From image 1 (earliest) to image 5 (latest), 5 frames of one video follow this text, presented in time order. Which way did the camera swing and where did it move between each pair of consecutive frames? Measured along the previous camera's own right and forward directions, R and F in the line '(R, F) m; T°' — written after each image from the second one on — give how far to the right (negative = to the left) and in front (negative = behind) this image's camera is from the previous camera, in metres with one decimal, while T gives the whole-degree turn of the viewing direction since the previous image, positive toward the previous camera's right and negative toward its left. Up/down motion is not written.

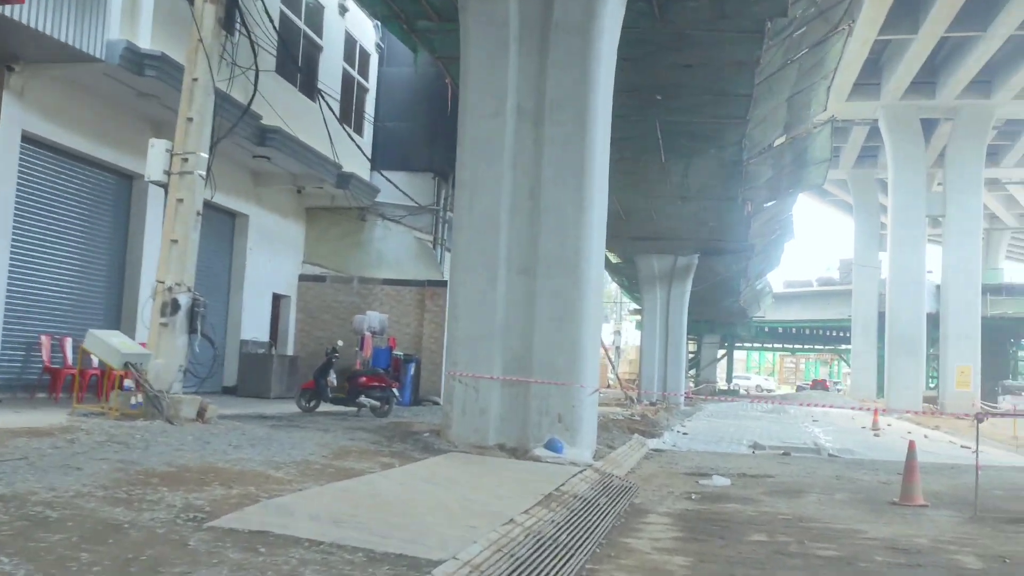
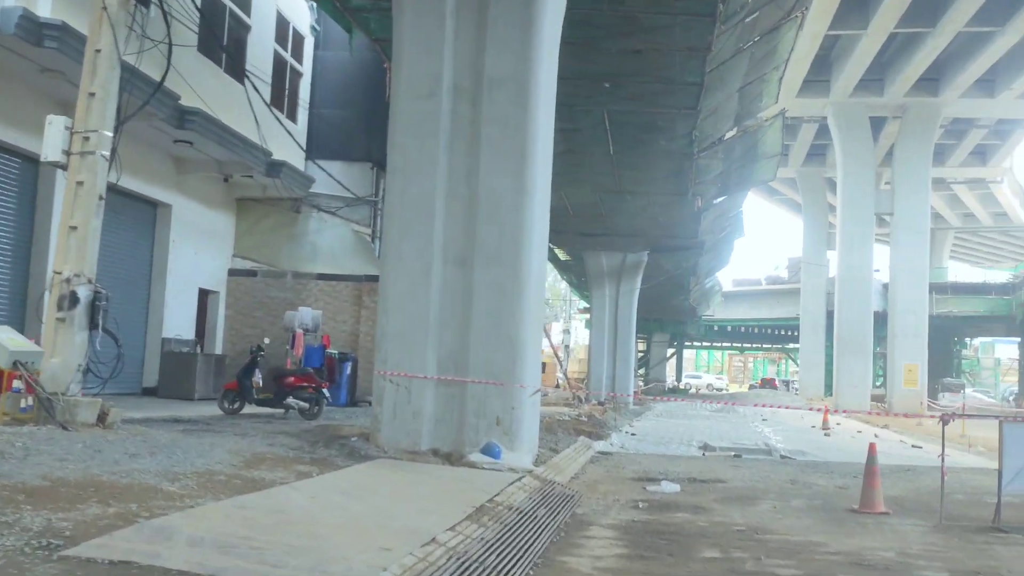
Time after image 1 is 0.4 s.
(+0.2, +0.8) m; +3°
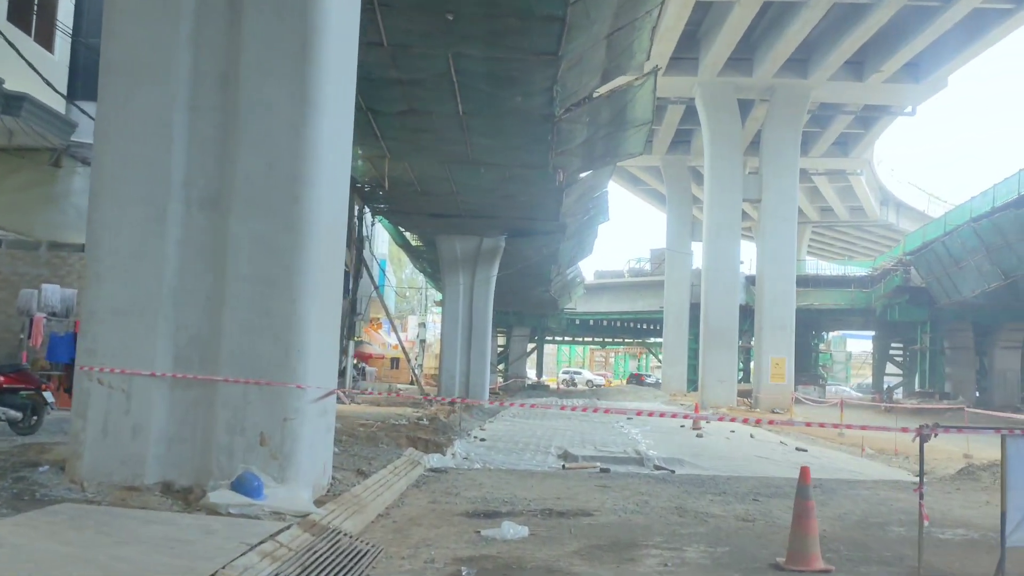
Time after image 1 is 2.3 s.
(+0.6, +3.1) m; +8°
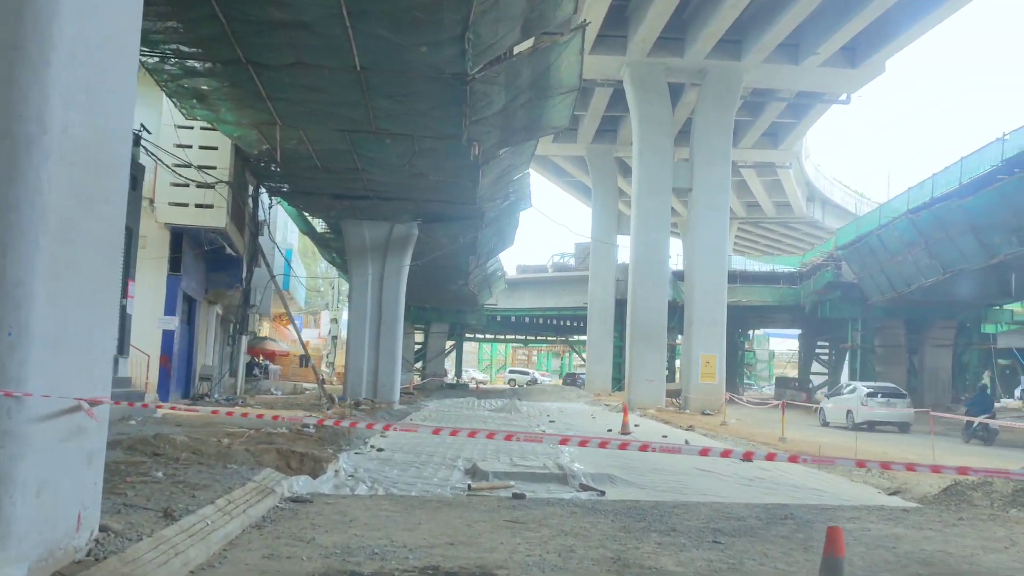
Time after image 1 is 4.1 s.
(+0.3, +2.5) m; +4°
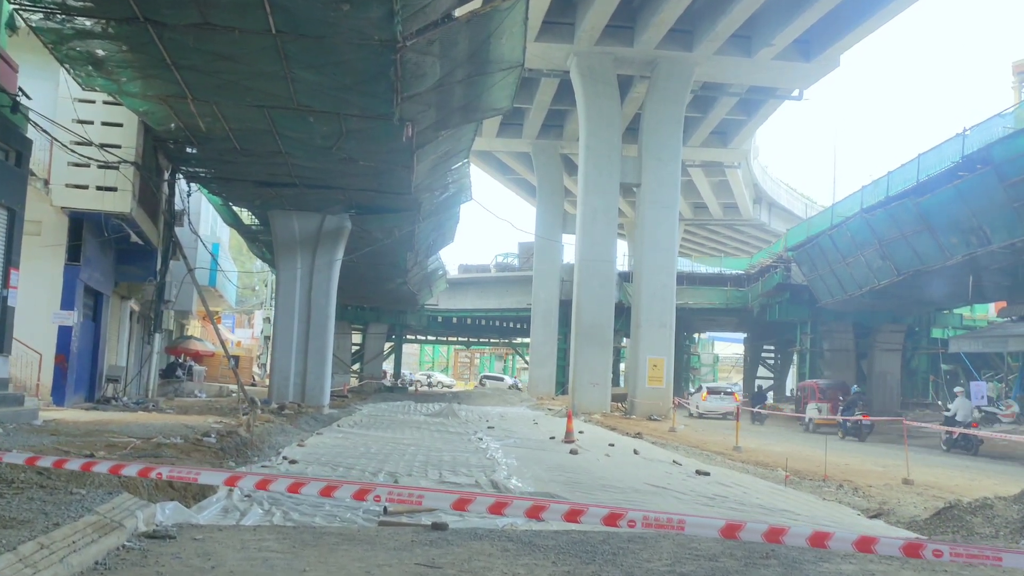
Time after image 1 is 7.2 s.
(+0.2, +1.6) m; +3°
